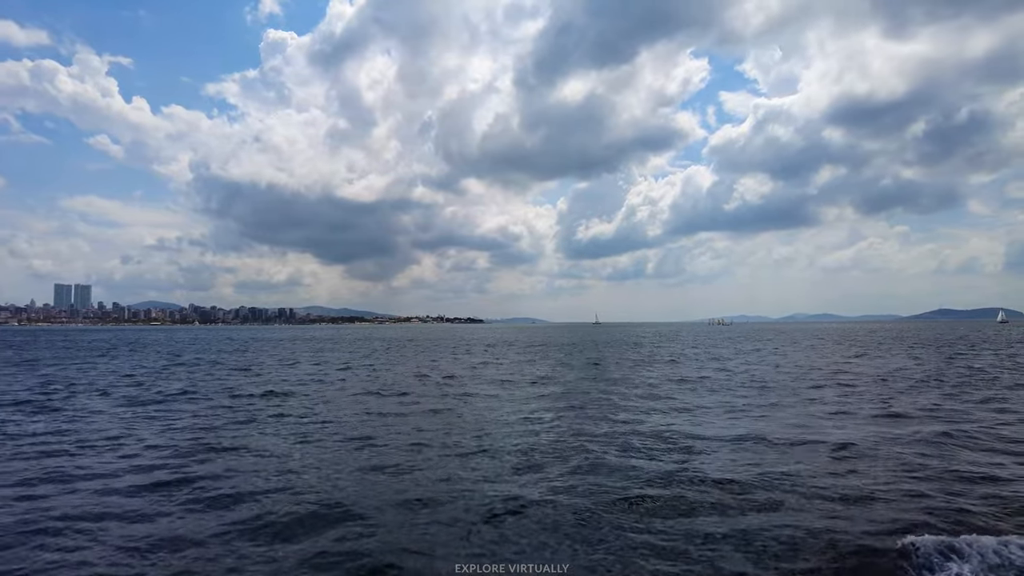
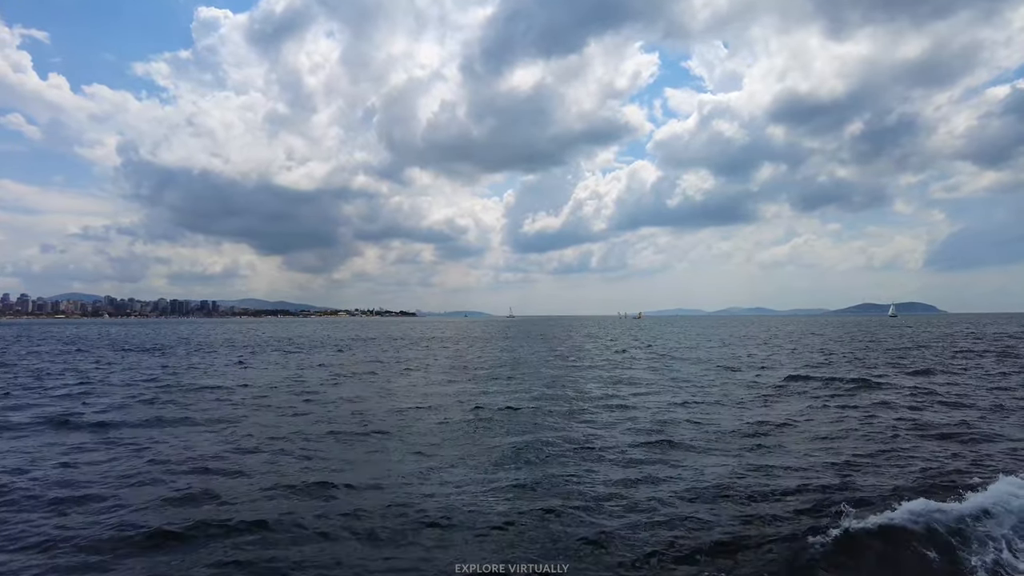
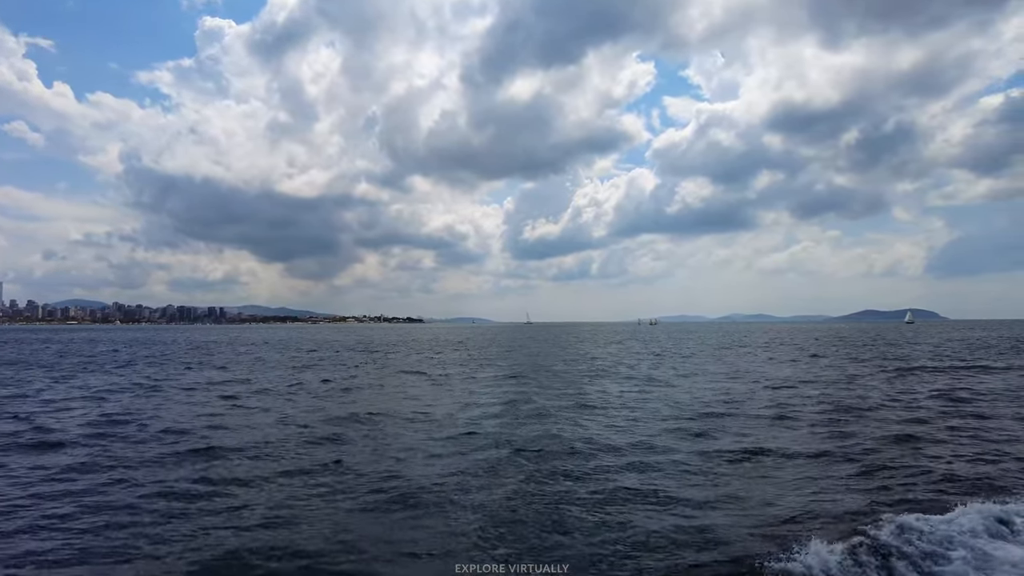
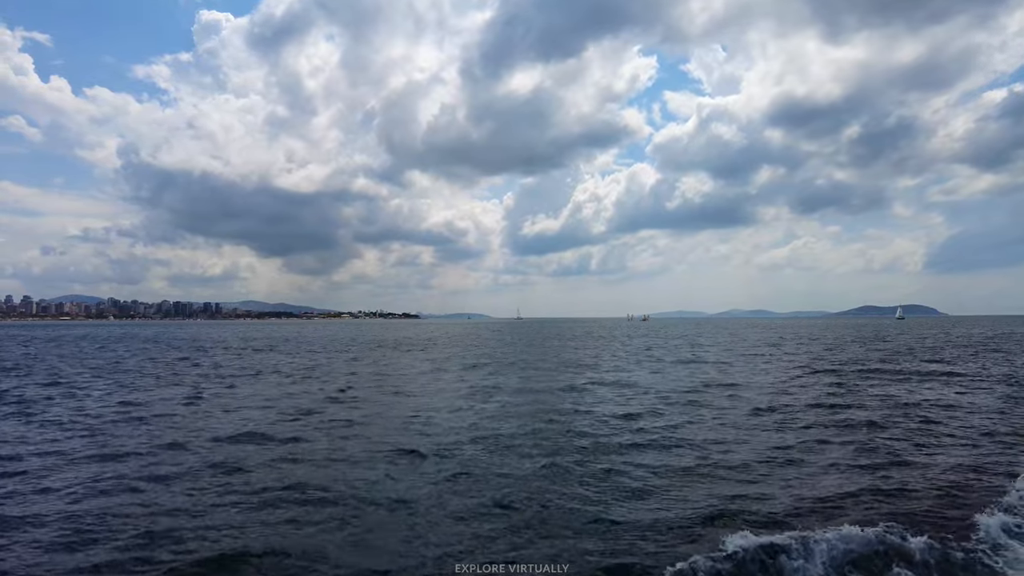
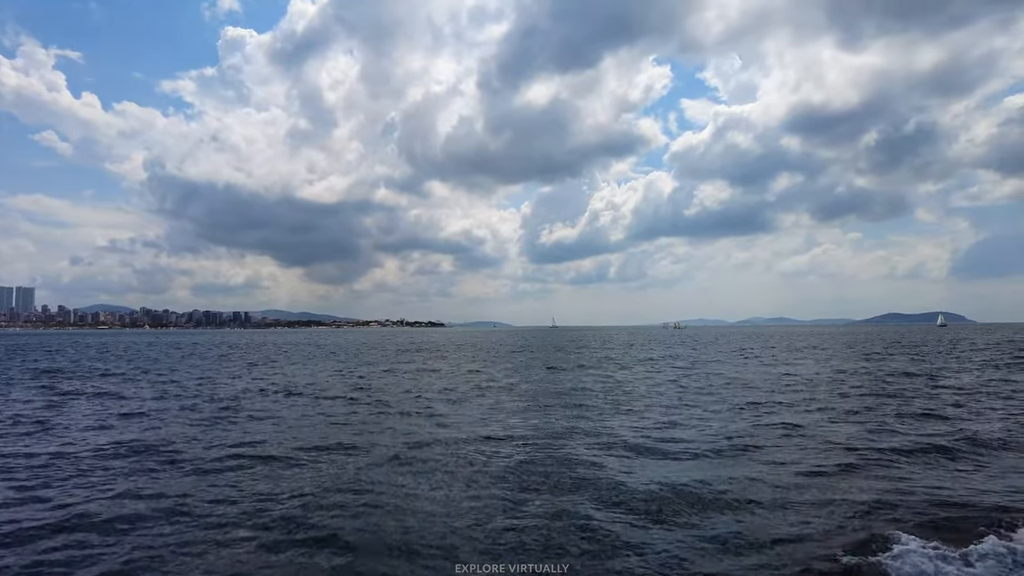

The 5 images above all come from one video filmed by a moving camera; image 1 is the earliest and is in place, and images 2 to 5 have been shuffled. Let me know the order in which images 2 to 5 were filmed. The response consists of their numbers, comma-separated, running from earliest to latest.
5, 3, 4, 2
